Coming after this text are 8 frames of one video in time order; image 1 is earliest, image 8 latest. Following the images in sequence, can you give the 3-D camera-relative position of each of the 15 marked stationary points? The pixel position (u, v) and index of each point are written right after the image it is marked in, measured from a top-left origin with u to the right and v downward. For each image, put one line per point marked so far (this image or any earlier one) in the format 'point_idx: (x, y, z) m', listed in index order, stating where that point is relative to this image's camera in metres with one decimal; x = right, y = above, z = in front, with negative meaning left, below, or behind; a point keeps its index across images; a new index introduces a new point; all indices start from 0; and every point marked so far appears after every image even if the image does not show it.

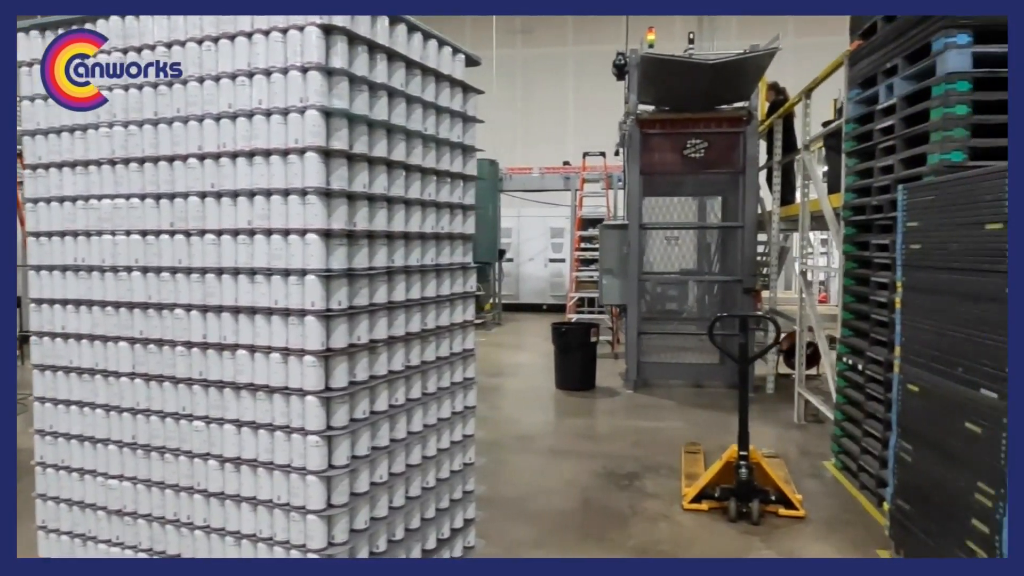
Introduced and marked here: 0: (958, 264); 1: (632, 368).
0: (+1.4, +0.1, +2.3) m
1: (+1.0, -0.7, +6.2) m
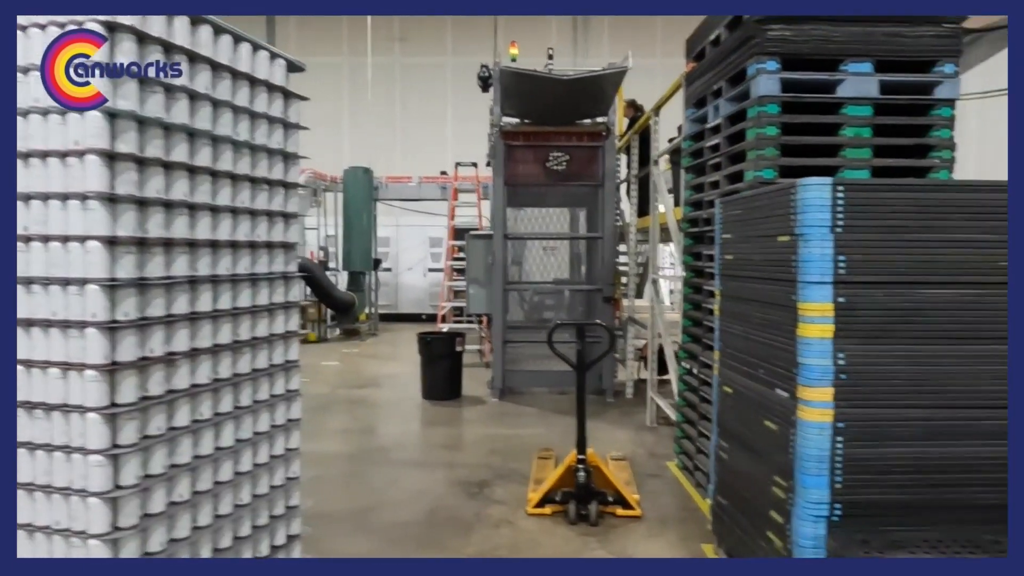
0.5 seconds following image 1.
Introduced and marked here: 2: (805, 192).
0: (+0.9, +0.1, +2.5) m
1: (-0.1, -0.8, +6.2) m
2: (+0.9, +0.3, +2.1) m
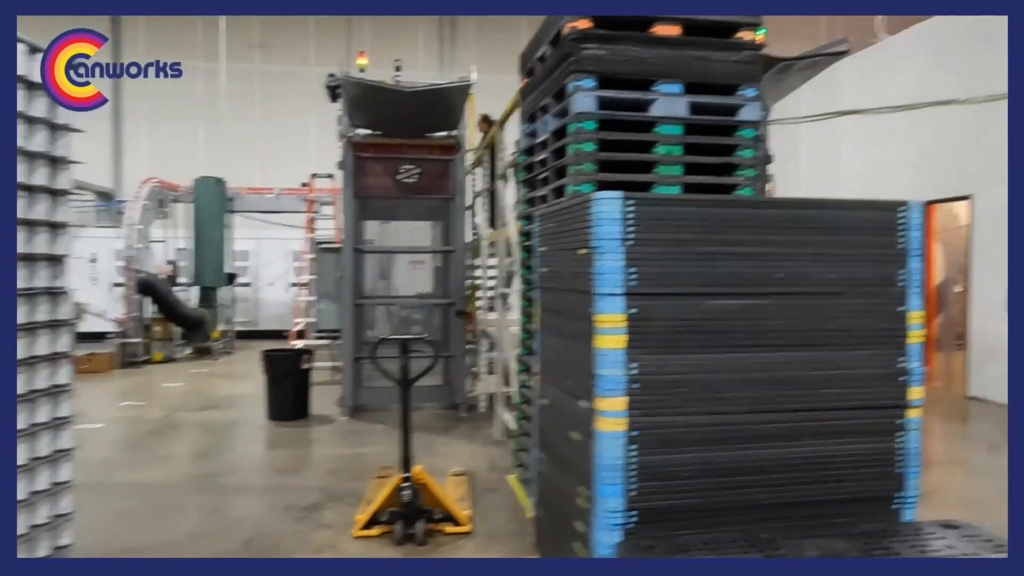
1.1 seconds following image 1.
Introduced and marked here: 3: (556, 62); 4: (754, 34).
0: (+0.2, 0.0, +2.5) m
1: (-1.4, -0.9, +6.1) m
2: (+0.3, +0.3, +2.2) m
3: (+0.2, +1.0, +3.3) m
4: (+1.1, +1.2, +3.3) m
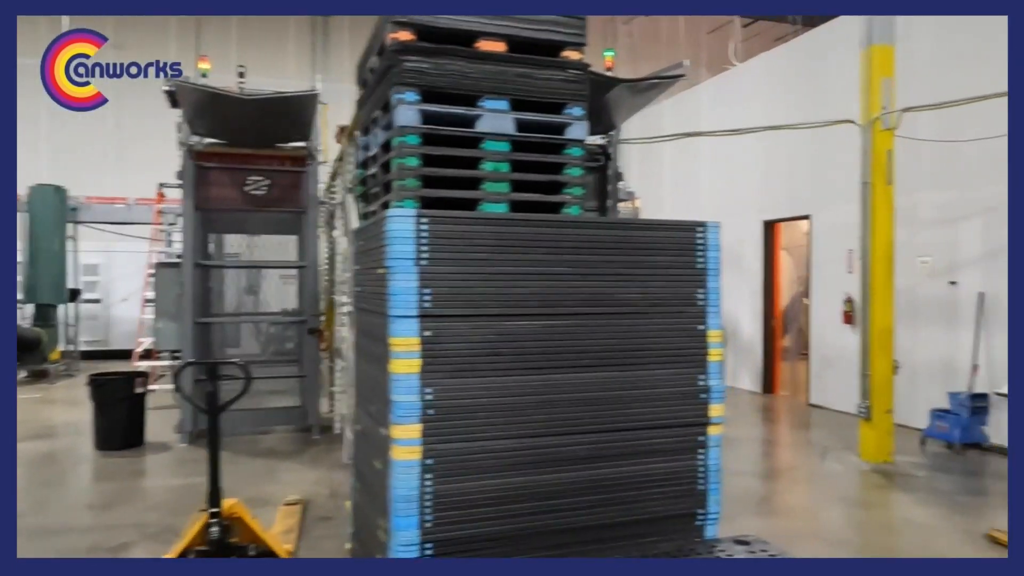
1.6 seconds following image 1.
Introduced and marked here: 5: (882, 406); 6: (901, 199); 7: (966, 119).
0: (-0.5, -0.1, +2.4) m
1: (-2.5, -1.0, +5.6) m
2: (-0.4, +0.2, +2.1) m
3: (-0.6, +1.0, +3.2) m
4: (+0.3, +1.1, +3.3) m
5: (+2.6, -0.8, +5.1) m
6: (+3.5, +0.8, +6.5) m
7: (+3.7, +1.4, +5.8) m
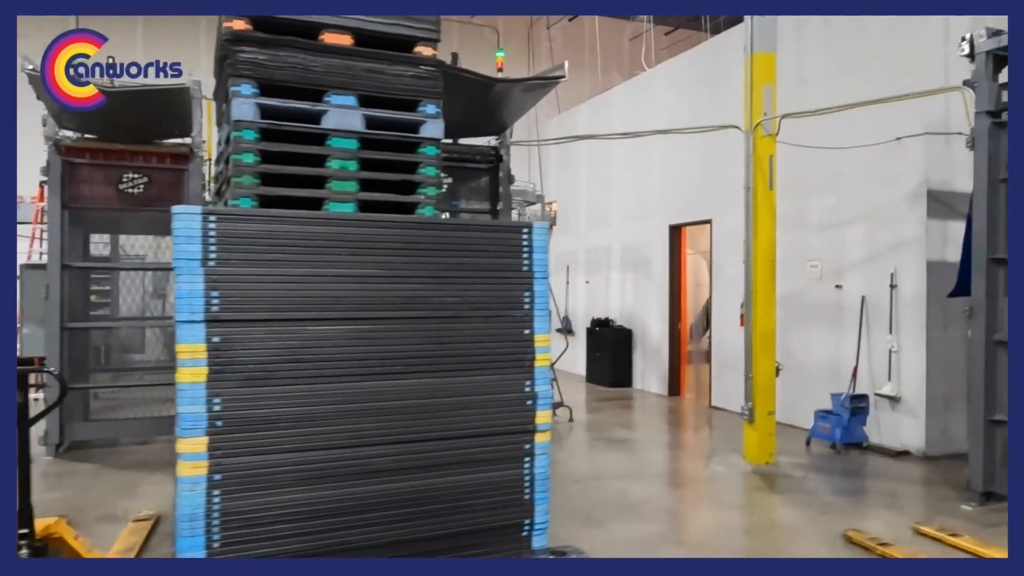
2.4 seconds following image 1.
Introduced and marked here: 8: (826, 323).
0: (-1.1, -0.1, +2.3) m
1: (-3.4, -1.1, +5.3) m
2: (-0.9, +0.2, +1.9) m
3: (-1.2, +0.9, +3.1) m
4: (-0.4, +1.1, +3.2) m
5: (+1.8, -0.9, +5.2) m
6: (+2.6, +0.8, +6.6) m
7: (+2.8, +1.3, +6.0) m
8: (+2.7, -0.3, +6.3) m
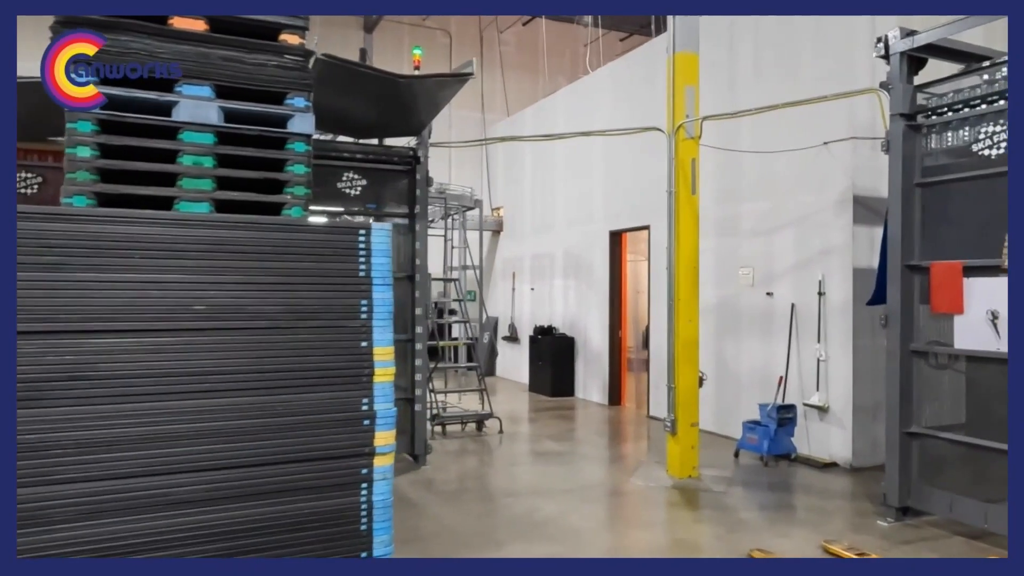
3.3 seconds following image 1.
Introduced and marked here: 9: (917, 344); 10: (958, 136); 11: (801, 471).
0: (-1.5, -0.1, +2.0) m
1: (-4.0, -1.1, +4.9) m
2: (-1.4, +0.2, +1.7) m
3: (-1.7, +0.9, +2.8) m
4: (-0.9, +1.0, +3.0) m
5: (+1.2, -0.9, +5.0) m
6: (+1.9, +0.7, +6.5) m
7: (+2.2, +1.3, +5.9) m
8: (+2.1, -0.4, +6.1) m
9: (+2.2, -0.3, +4.0) m
10: (+2.4, +0.8, +3.8) m
11: (+2.1, -1.4, +5.3) m
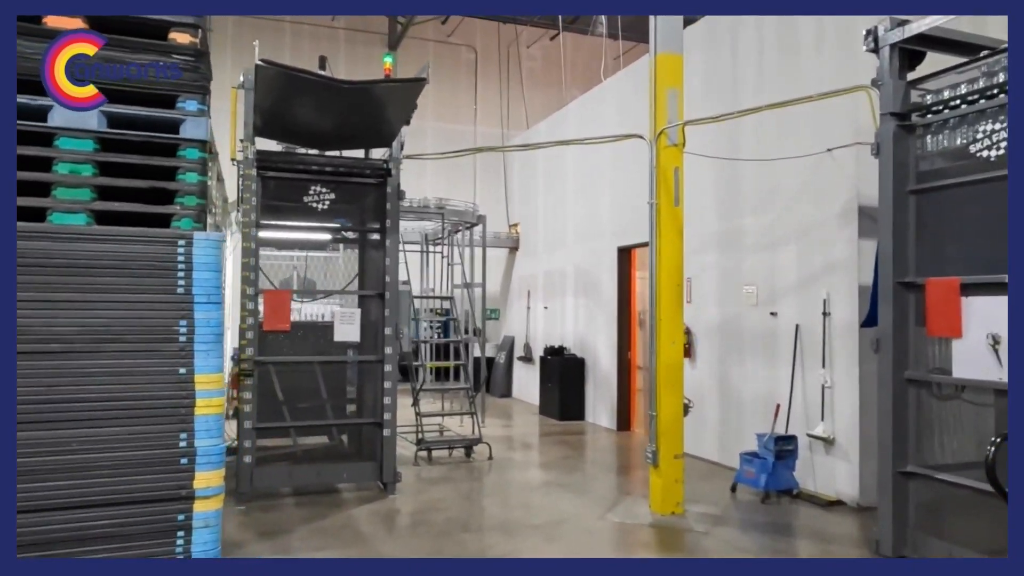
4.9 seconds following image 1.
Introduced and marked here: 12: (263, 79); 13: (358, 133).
0: (-1.9, -0.1, +1.8) m
1: (-4.2, -1.2, +4.9) m
2: (-1.8, +0.1, +1.5) m
3: (-2.1, +0.9, +2.6) m
4: (-1.2, +1.0, +2.7) m
5: (+1.0, -1.0, +4.6) m
6: (+1.8, +0.5, +6.1) m
7: (+2.1, +1.1, +5.5) m
8: (+2.0, -0.5, +5.7) m
9: (+1.9, -0.4, +3.5) m
10: (+2.1, +0.7, +3.4) m
11: (+1.9, -1.5, +4.8) m
12: (-1.5, +1.3, +4.3) m
13: (-1.1, +1.1, +5.1) m
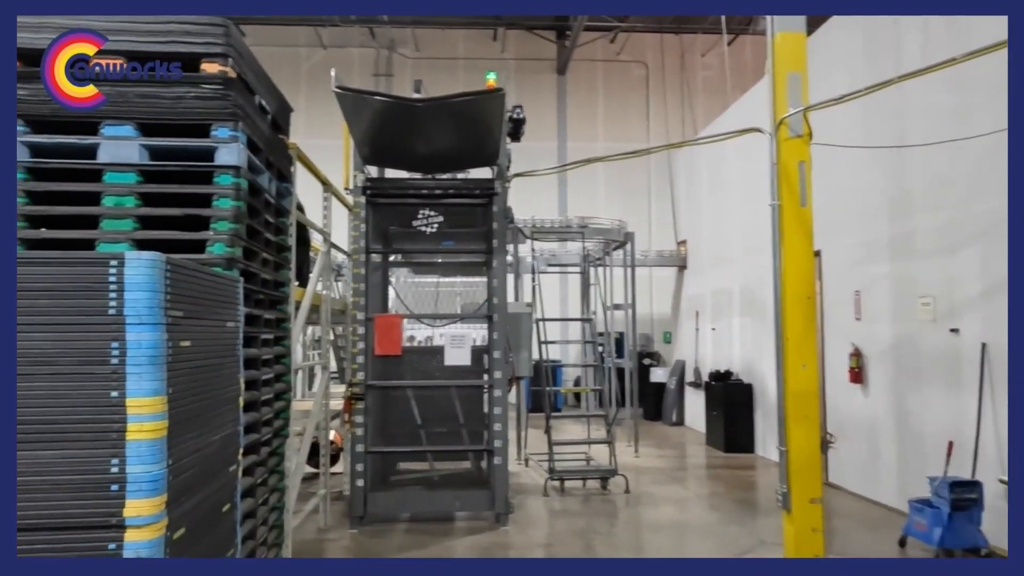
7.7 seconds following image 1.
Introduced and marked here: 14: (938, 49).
0: (-2.1, -0.2, +2.1) m
1: (-3.3, -1.5, +5.6) m
2: (-2.0, +0.1, +1.8) m
3: (-2.0, +0.7, +3.0) m
4: (-1.1, +0.9, +2.8) m
5: (+1.6, -1.1, +3.9) m
6: (+2.8, +0.4, +5.2) m
7: (+2.8, +1.1, +4.5) m
8: (+2.8, -0.6, +4.7) m
9: (+2.2, -0.4, +2.6) m
10: (+2.2, +0.7, +2.5) m
11: (+2.6, -1.5, +3.8) m
12: (-1.0, +1.1, +4.4) m
13: (-0.3, +0.9, +5.1) m
14: (+2.8, +1.5, +4.7) m
